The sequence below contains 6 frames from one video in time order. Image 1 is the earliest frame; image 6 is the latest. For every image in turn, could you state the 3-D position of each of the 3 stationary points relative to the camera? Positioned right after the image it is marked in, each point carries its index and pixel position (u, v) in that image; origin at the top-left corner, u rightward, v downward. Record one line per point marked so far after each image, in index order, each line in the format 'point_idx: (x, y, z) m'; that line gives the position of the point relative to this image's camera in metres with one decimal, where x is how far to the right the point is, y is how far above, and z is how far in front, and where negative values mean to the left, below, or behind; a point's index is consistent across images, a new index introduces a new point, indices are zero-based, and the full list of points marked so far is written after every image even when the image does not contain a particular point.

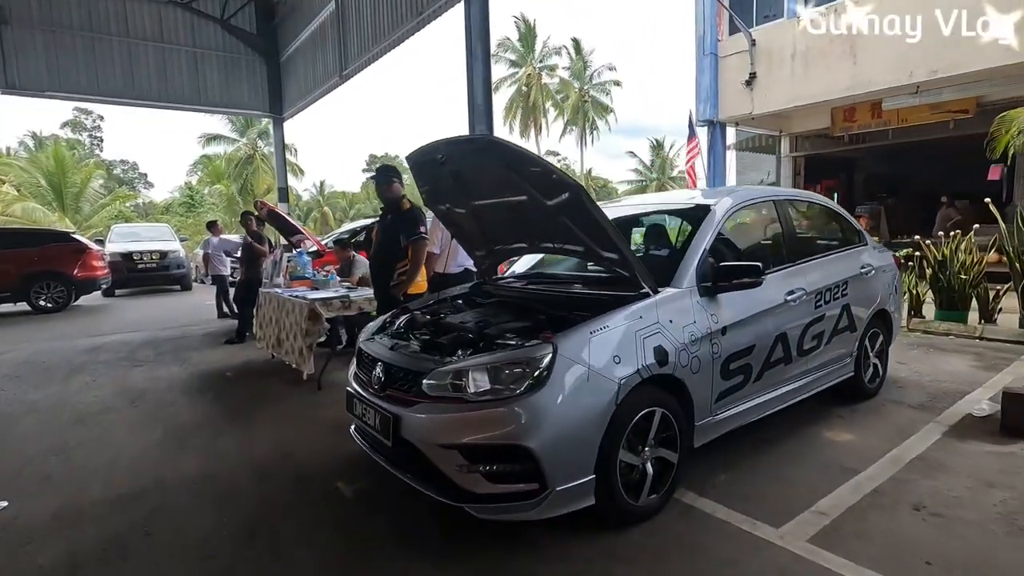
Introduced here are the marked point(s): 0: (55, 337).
0: (-7.2, -0.8, +8.5) m
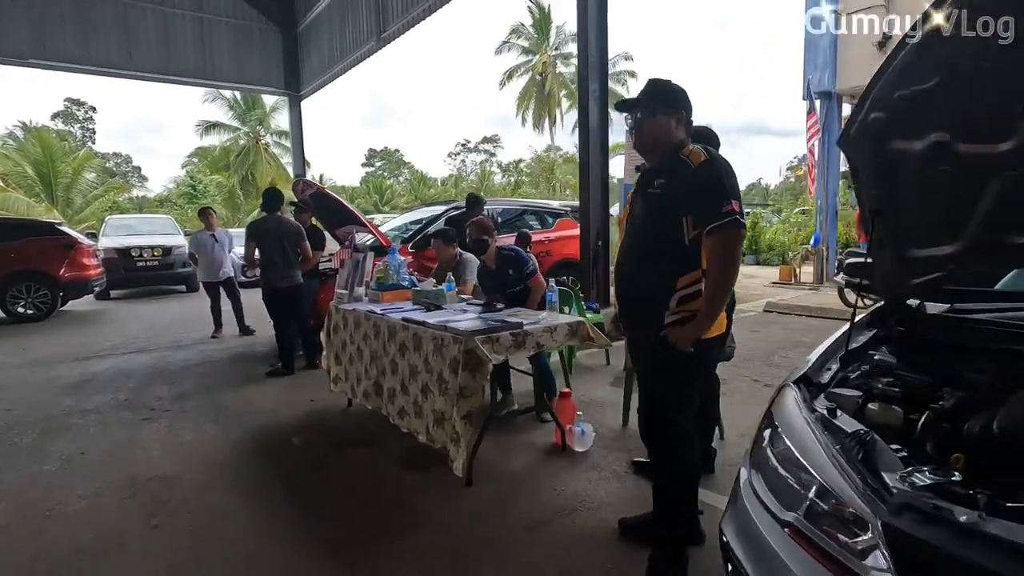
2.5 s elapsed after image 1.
0: (-5.7, -0.9, +6.4) m
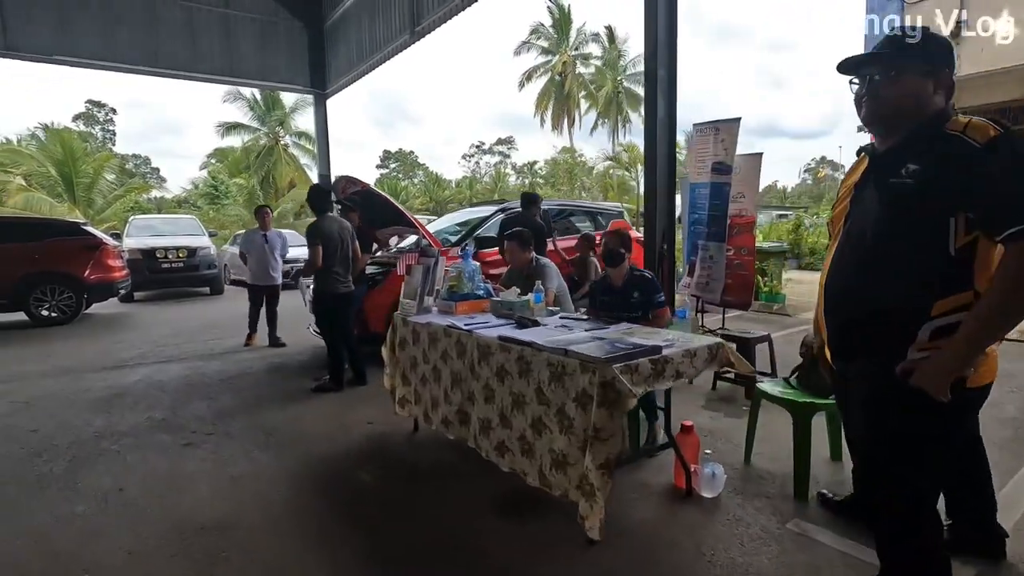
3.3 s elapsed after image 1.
0: (-5.0, -0.9, +6.0) m
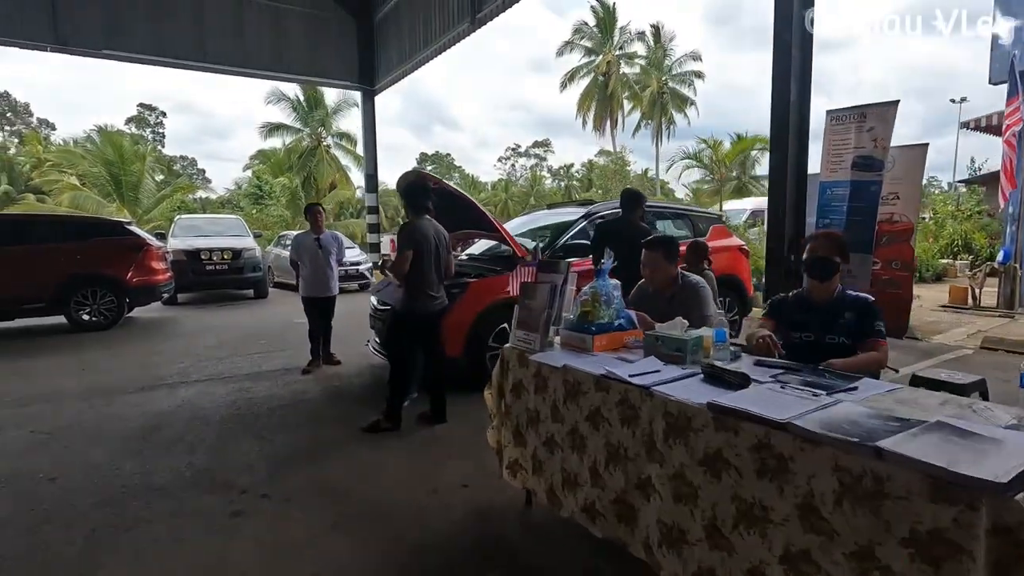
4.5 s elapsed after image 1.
0: (-4.1, -1.0, +5.3) m
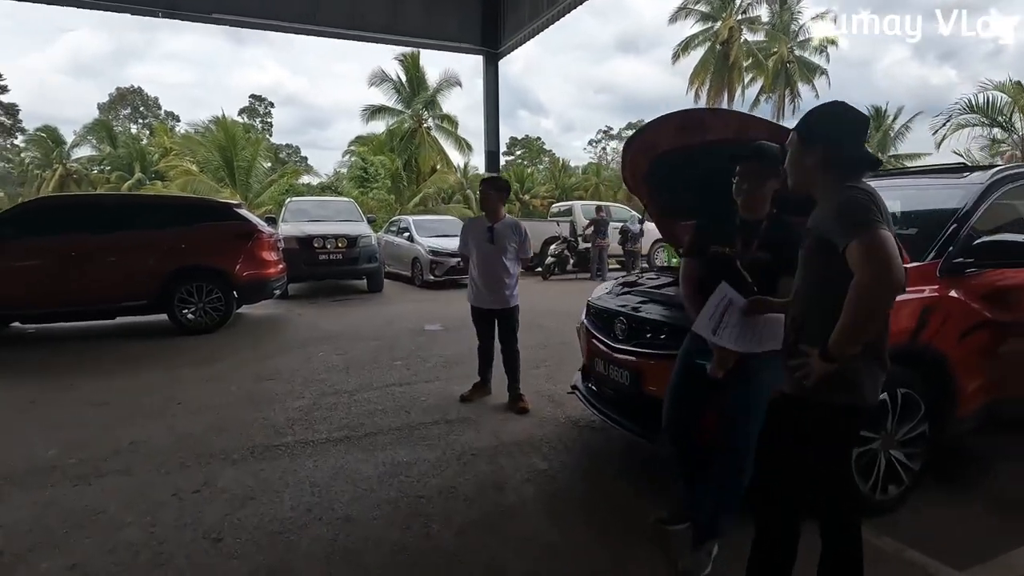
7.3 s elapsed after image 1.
0: (-2.2, -1.1, +3.6) m
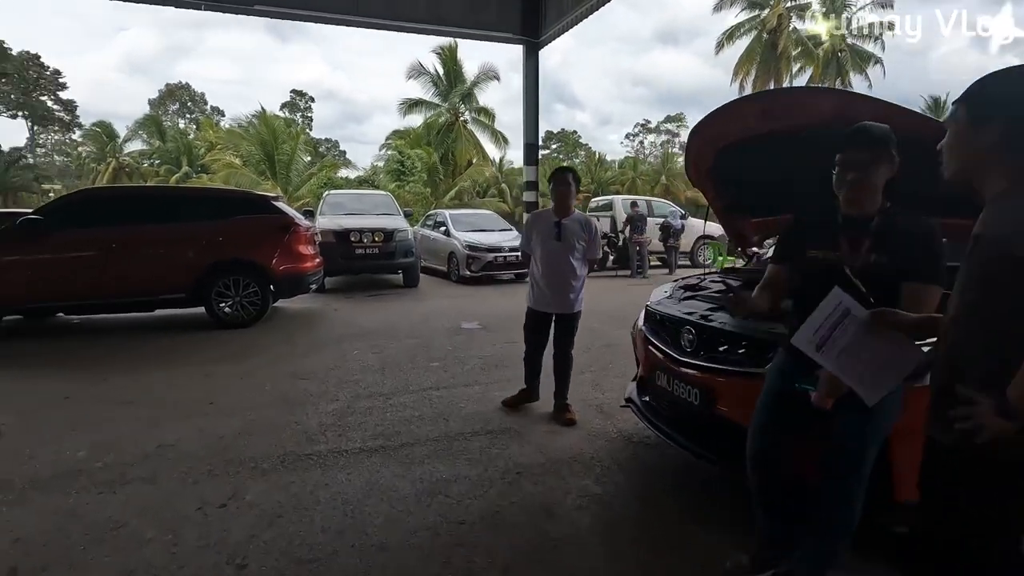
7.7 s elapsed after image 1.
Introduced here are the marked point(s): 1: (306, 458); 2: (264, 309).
0: (-1.9, -1.0, +3.4) m
1: (-1.3, -1.0, +3.4) m
2: (-3.4, -0.3, +7.3) m
